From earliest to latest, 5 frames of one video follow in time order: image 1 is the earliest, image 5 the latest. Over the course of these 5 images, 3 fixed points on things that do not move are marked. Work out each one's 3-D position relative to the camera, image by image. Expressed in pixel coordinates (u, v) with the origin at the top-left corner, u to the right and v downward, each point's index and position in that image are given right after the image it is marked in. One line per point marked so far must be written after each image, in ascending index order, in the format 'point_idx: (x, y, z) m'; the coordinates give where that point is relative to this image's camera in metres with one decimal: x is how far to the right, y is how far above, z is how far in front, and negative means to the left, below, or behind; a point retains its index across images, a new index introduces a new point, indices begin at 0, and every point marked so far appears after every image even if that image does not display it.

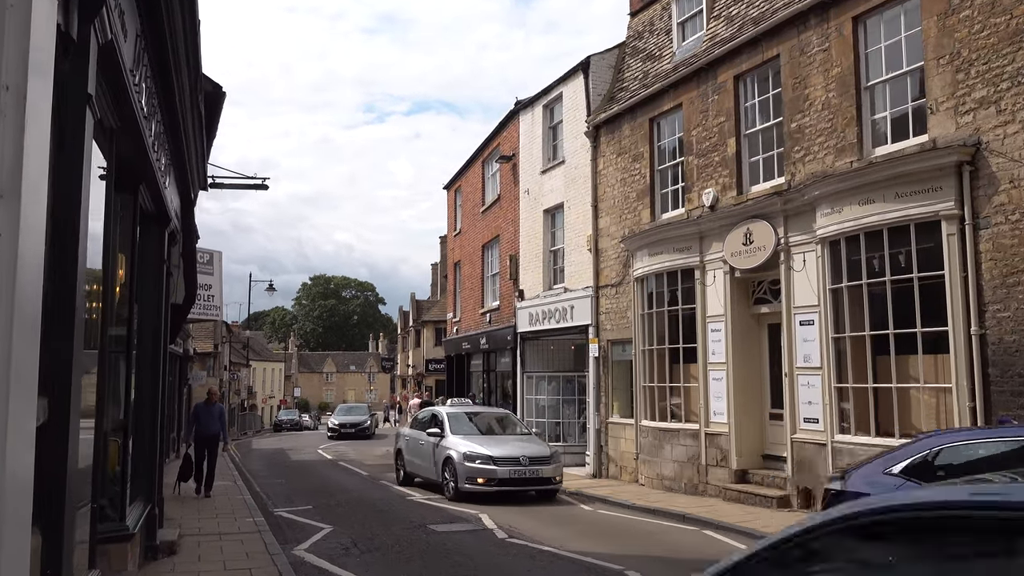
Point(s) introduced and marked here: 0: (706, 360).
0: (+3.0, -1.1, +13.2) m
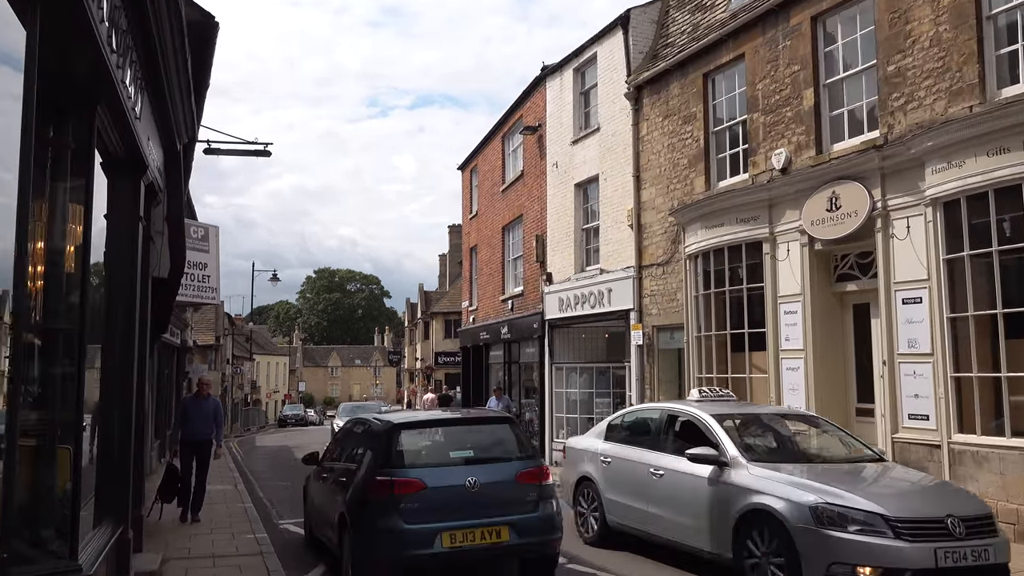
0: (+3.6, -0.8, +11.4) m
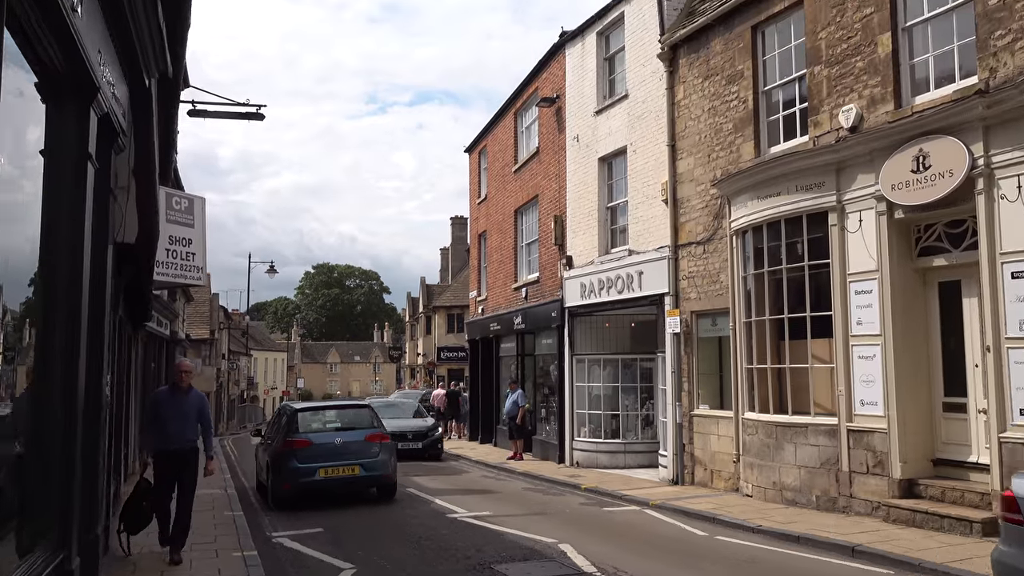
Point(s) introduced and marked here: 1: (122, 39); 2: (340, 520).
0: (+3.9, -0.5, +9.9) m
1: (-2.9, +1.8, +6.3) m
2: (-2.2, -2.9, +10.6) m
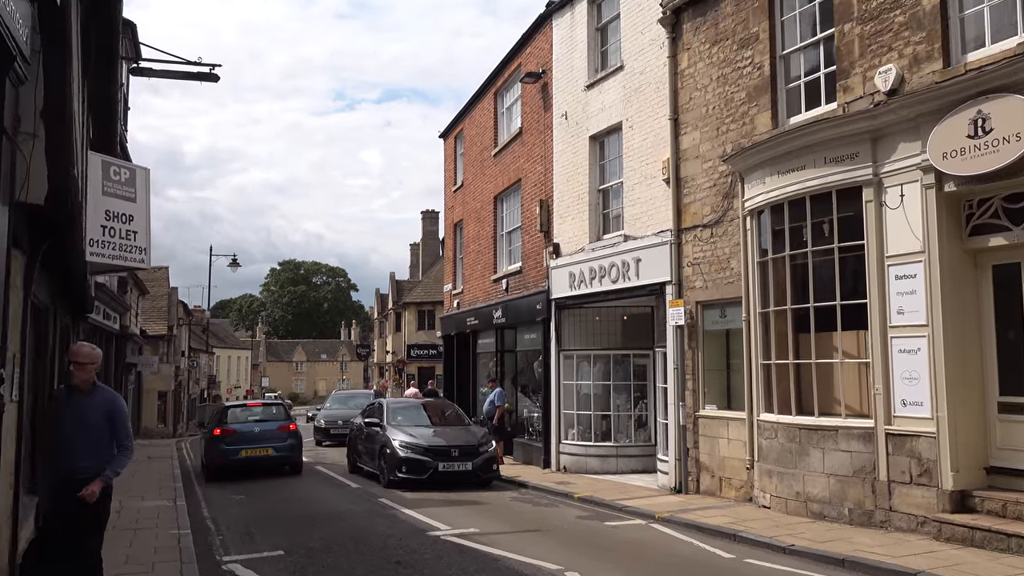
0: (+3.9, -0.4, +8.7) m
1: (-2.8, +2.0, +4.8) m
2: (-2.3, -2.7, +9.2) m
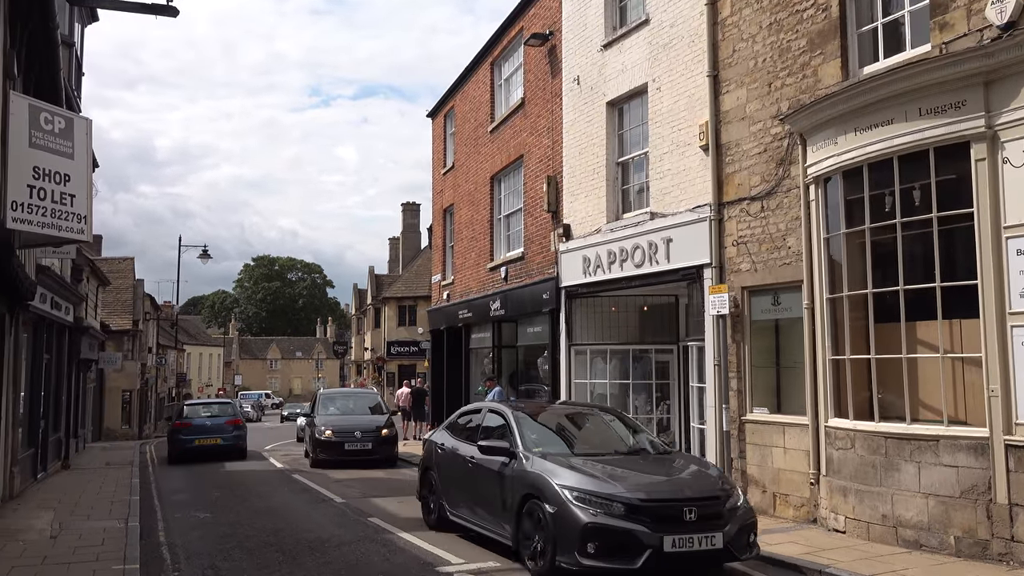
0: (+4.1, -0.2, +7.1) m
1: (-2.4, +2.2, +3.0) m
2: (-2.0, -2.5, +7.4) m
